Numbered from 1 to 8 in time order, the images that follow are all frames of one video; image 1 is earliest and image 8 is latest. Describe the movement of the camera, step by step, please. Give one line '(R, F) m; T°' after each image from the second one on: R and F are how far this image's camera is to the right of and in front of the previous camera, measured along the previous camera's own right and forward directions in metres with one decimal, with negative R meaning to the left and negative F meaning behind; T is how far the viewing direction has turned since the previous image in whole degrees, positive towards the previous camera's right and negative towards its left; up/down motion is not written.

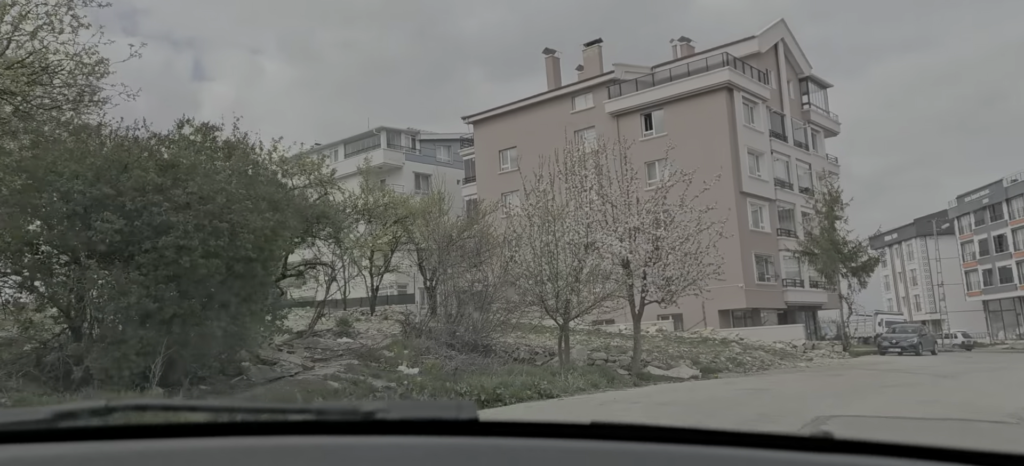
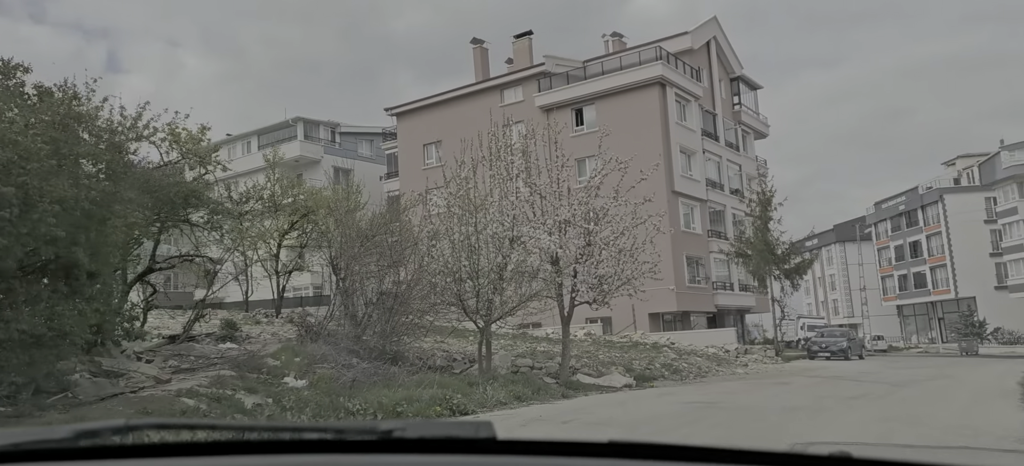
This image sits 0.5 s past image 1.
(+0.3, +2.0) m; +5°
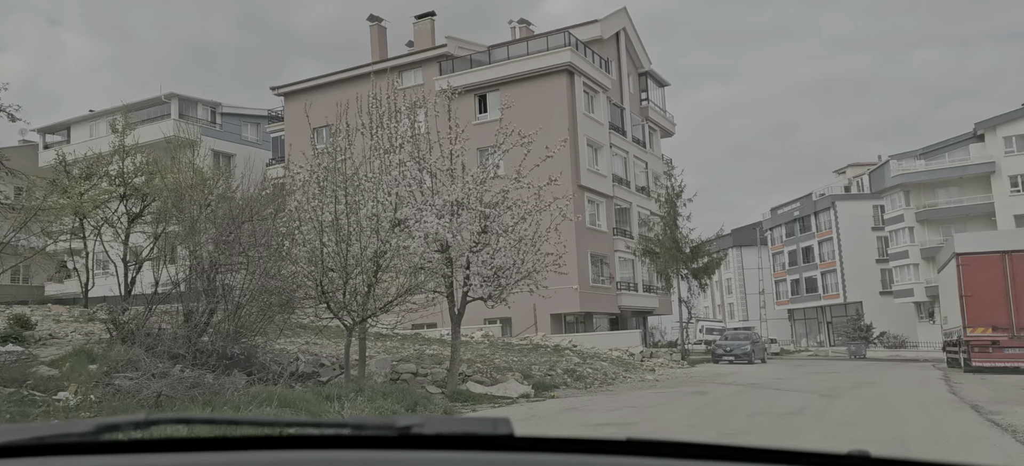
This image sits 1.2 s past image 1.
(+0.4, +2.5) m; +7°
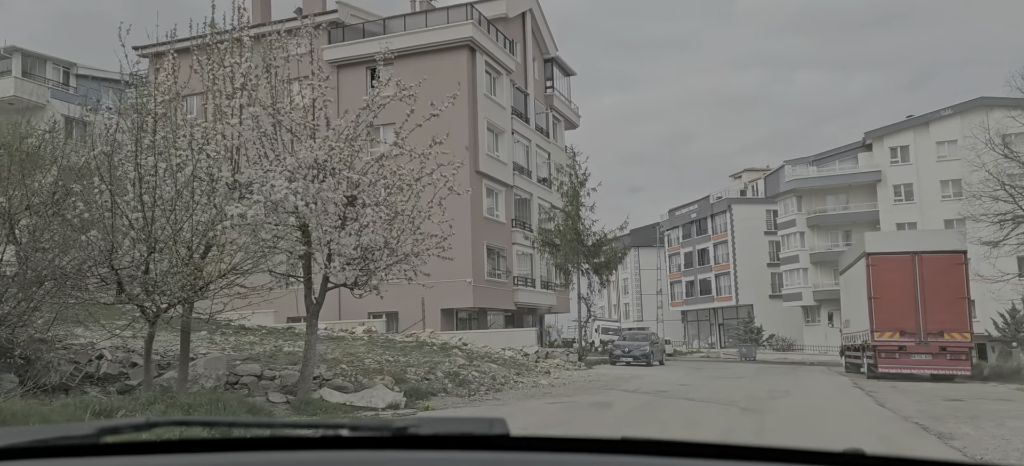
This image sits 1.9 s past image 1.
(+0.4, +2.5) m; +7°
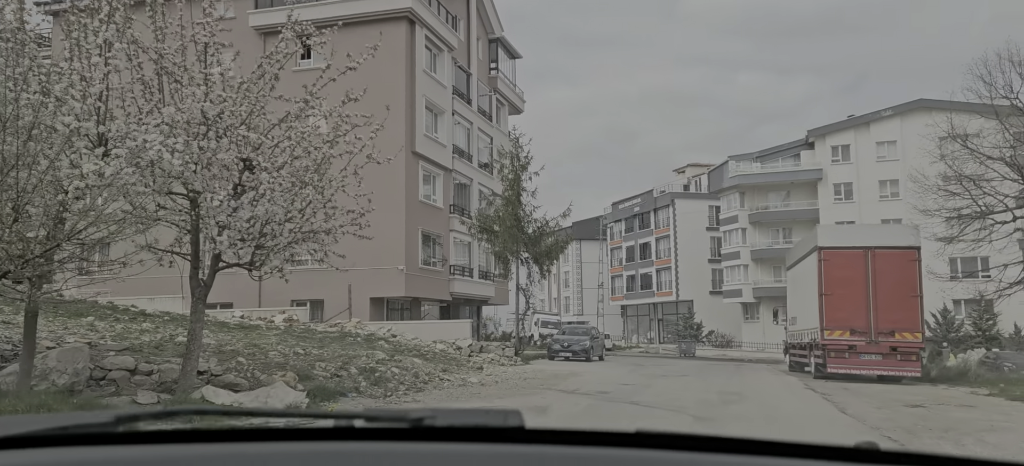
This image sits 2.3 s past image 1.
(+0.2, +1.7) m; +4°
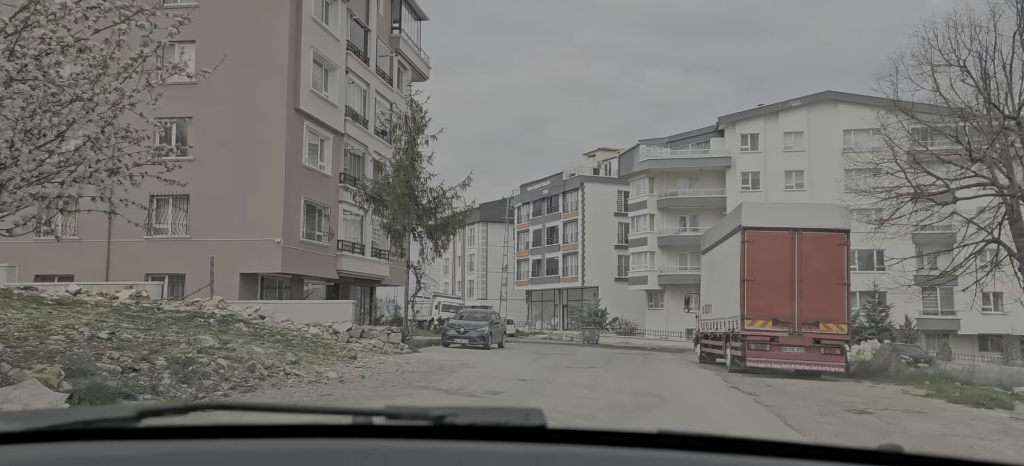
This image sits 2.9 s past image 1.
(+0.5, +2.8) m; +7°
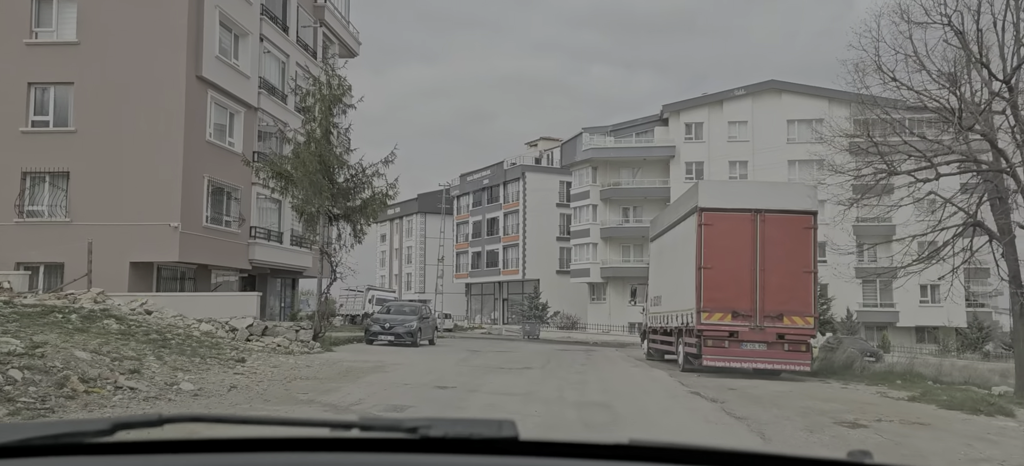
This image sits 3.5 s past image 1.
(+0.4, +2.5) m; +4°
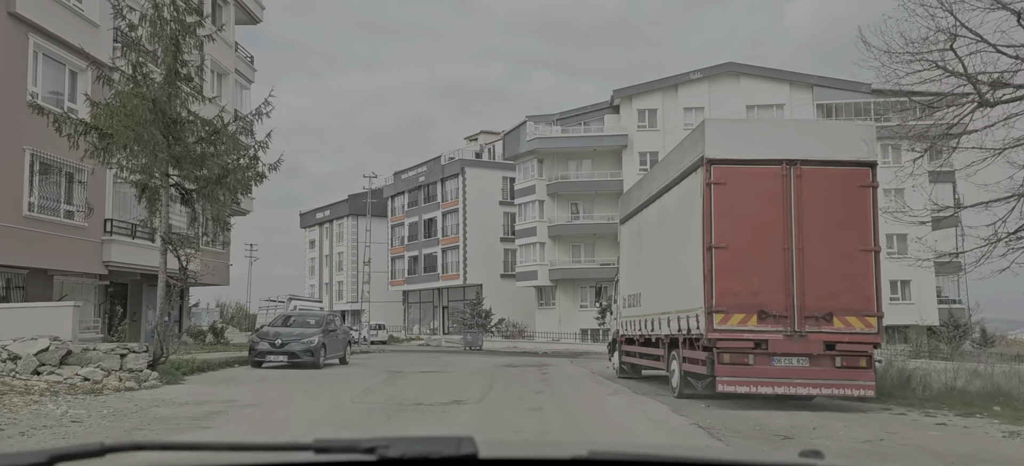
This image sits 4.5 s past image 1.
(+0.4, +5.4) m; +4°
